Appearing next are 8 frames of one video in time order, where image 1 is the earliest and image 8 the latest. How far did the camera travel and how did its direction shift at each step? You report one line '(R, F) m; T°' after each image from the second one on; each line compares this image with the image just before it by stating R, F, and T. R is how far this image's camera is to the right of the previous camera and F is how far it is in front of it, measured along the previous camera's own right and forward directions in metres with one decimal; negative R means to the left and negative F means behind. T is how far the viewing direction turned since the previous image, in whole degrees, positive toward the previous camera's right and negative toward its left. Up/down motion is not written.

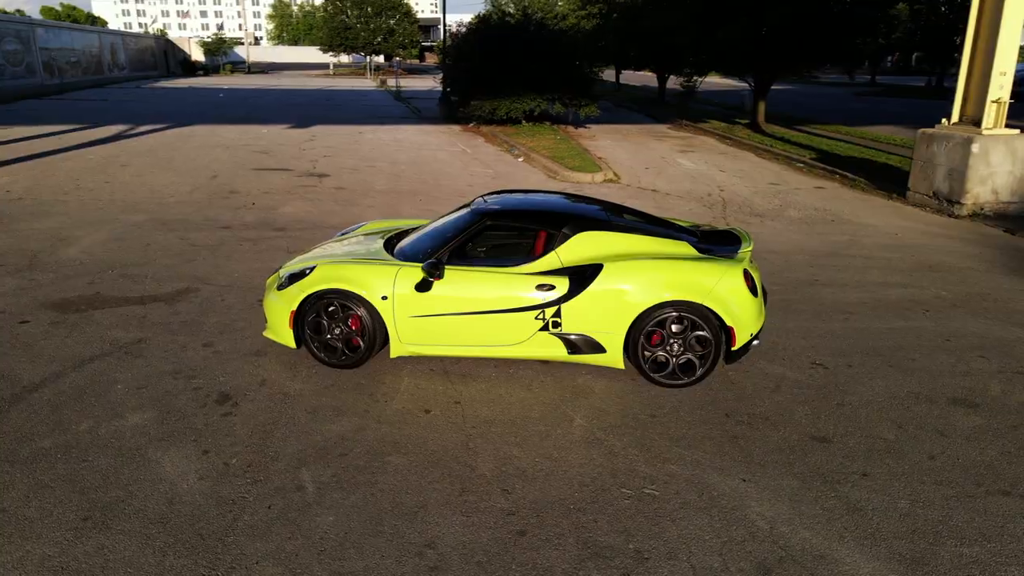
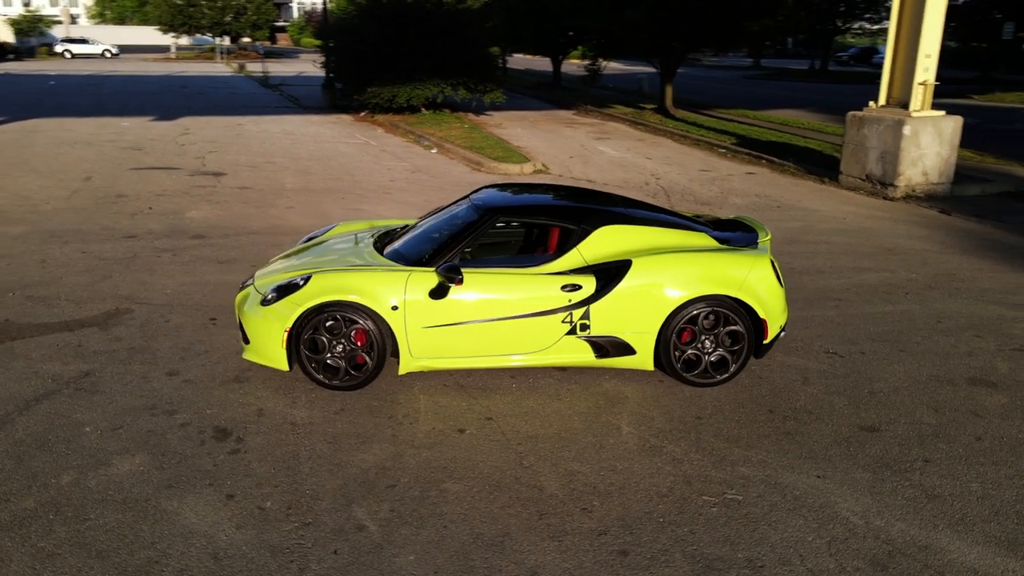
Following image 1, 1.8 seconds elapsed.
(-1.1, +0.4) m; +11°
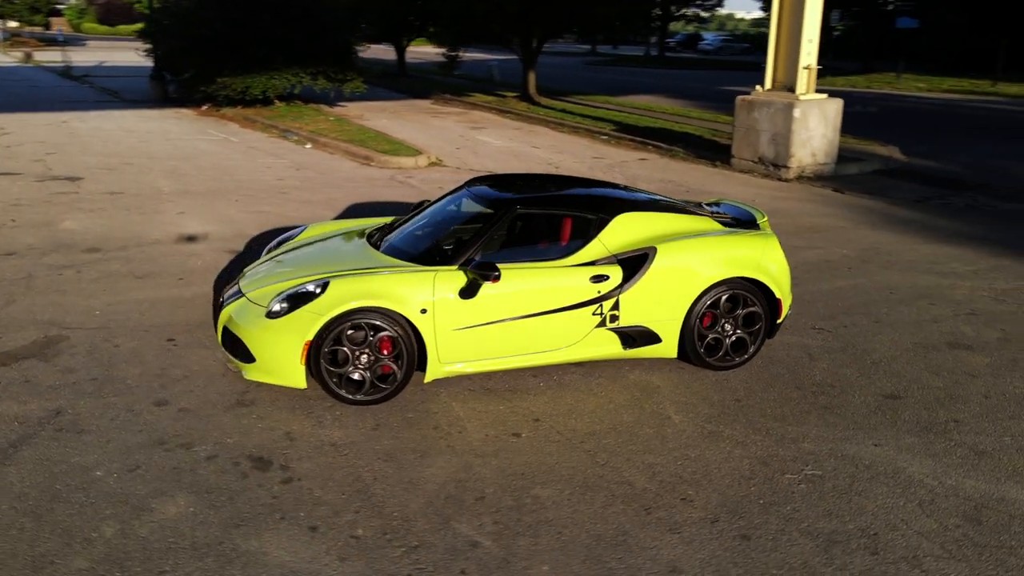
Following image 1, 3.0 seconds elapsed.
(-1.4, +0.2) m; +14°
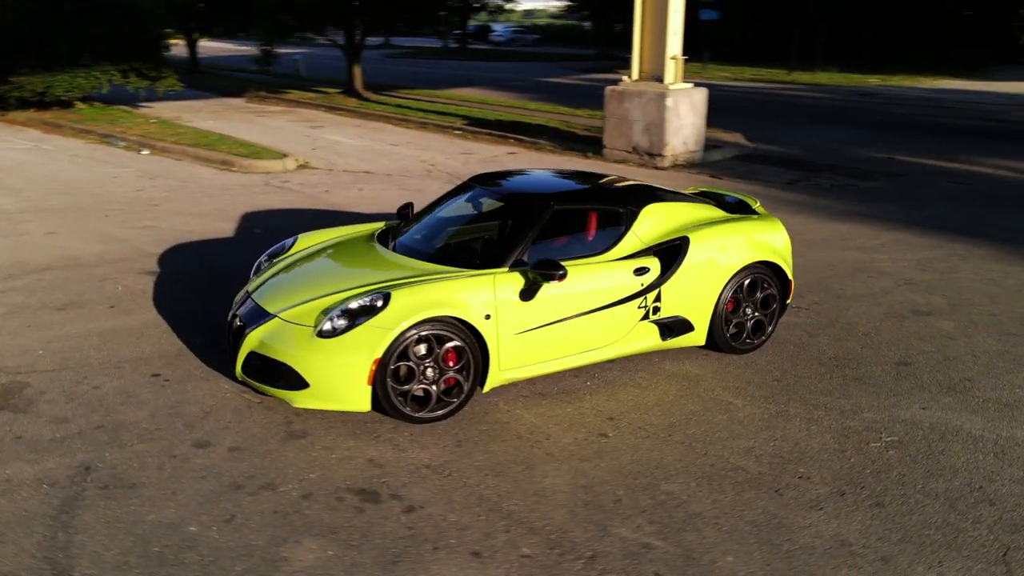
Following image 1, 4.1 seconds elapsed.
(-1.8, +0.3) m; +16°
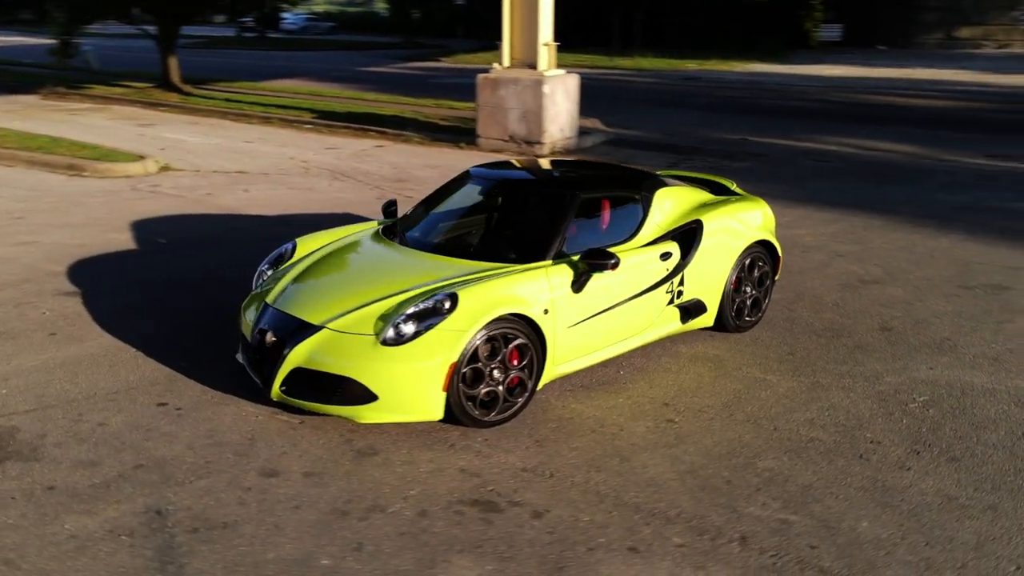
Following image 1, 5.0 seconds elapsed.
(-1.6, +0.3) m; +14°
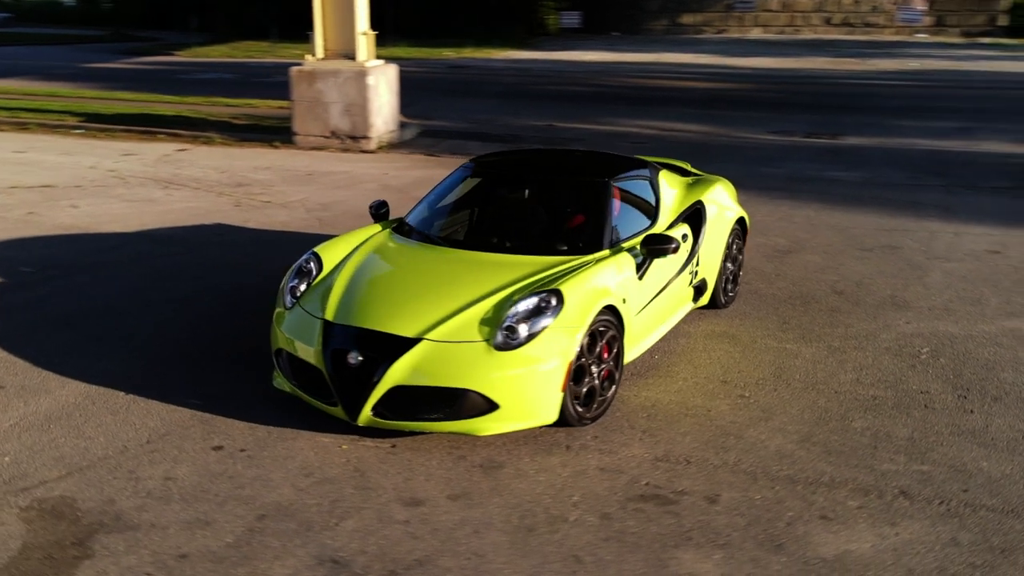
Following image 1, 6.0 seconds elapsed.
(-1.9, +0.4) m; +17°
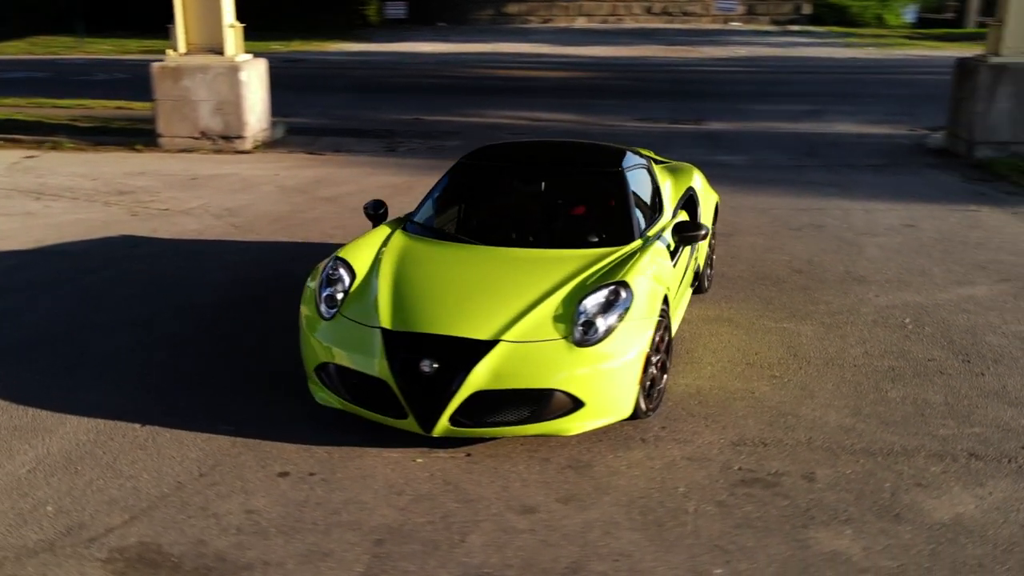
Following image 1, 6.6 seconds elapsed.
(-1.3, +0.2) m; +11°
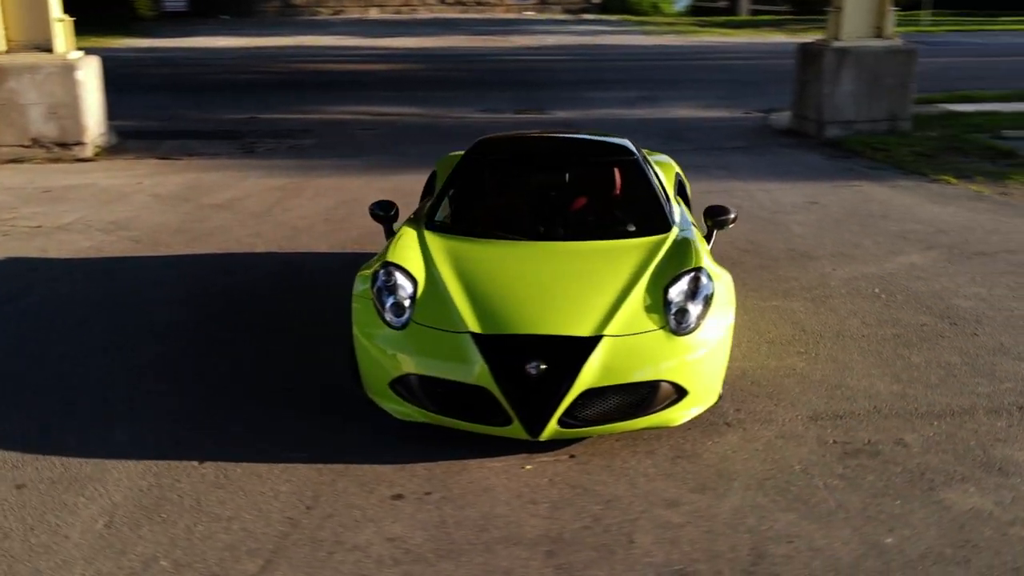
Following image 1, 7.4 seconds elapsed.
(-1.5, +0.3) m; +13°
